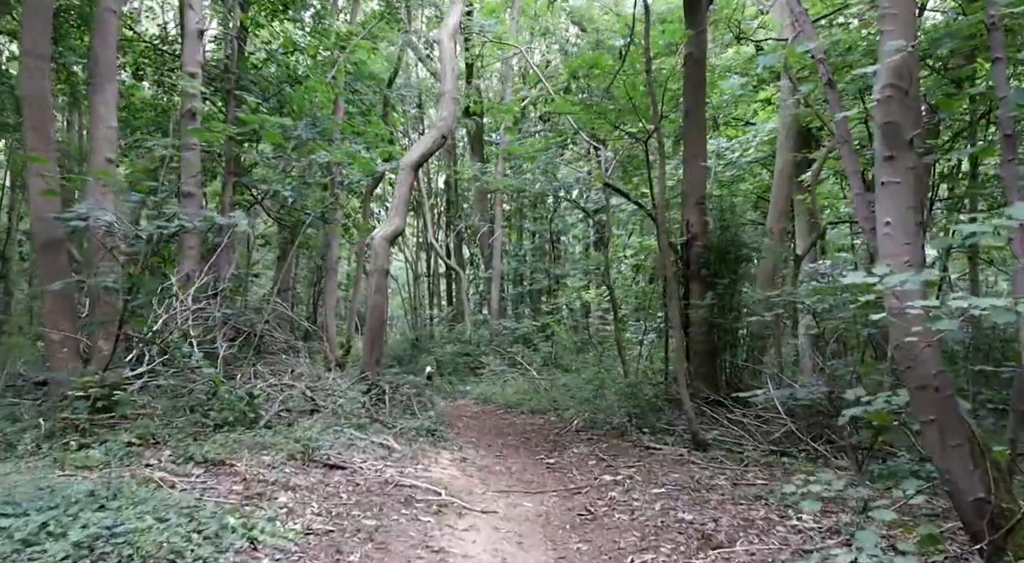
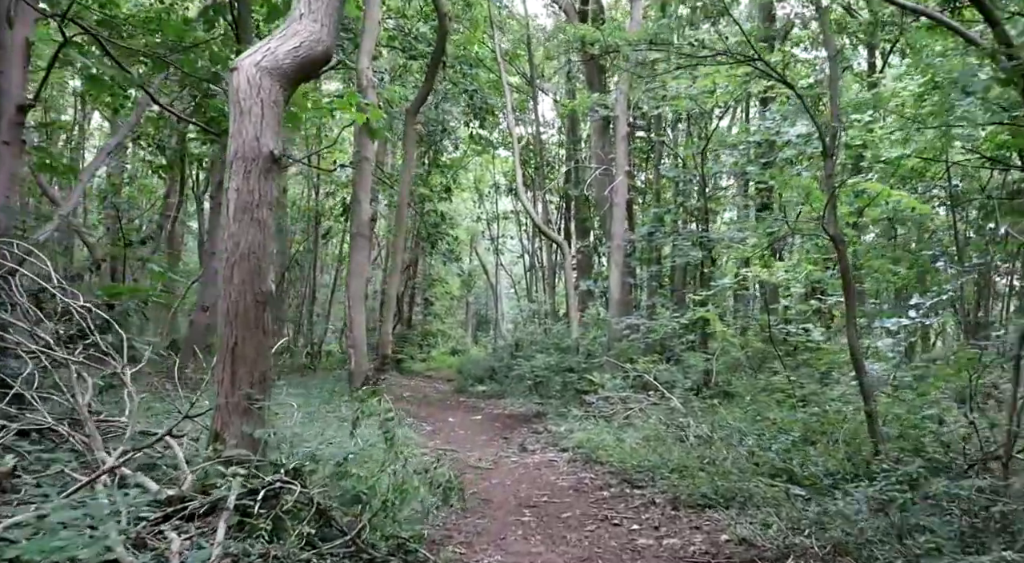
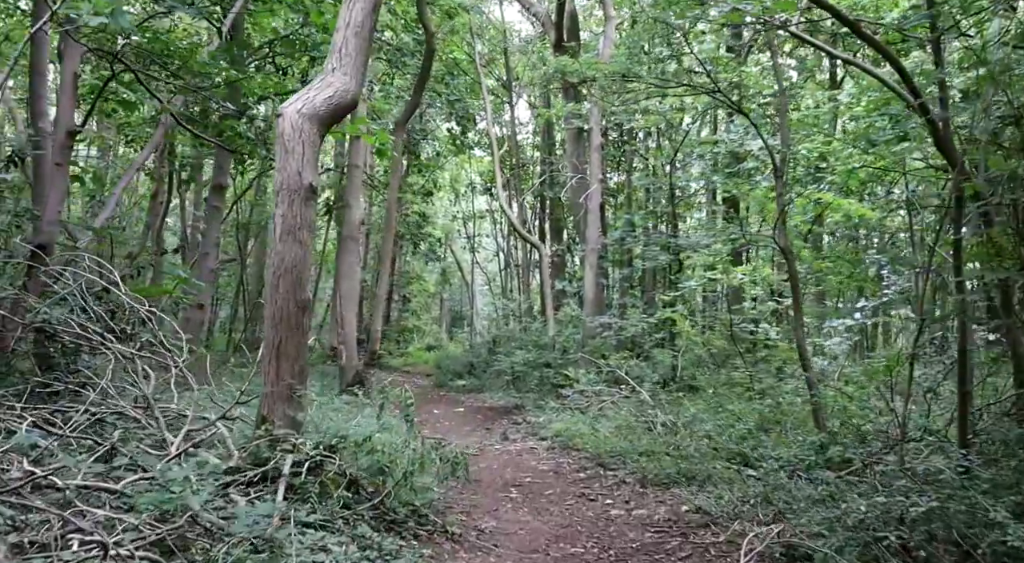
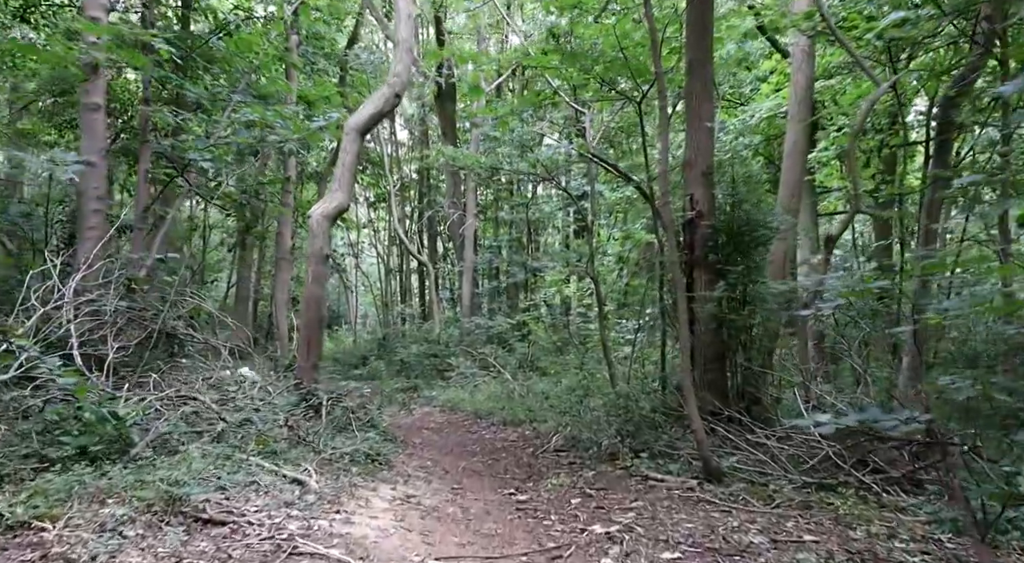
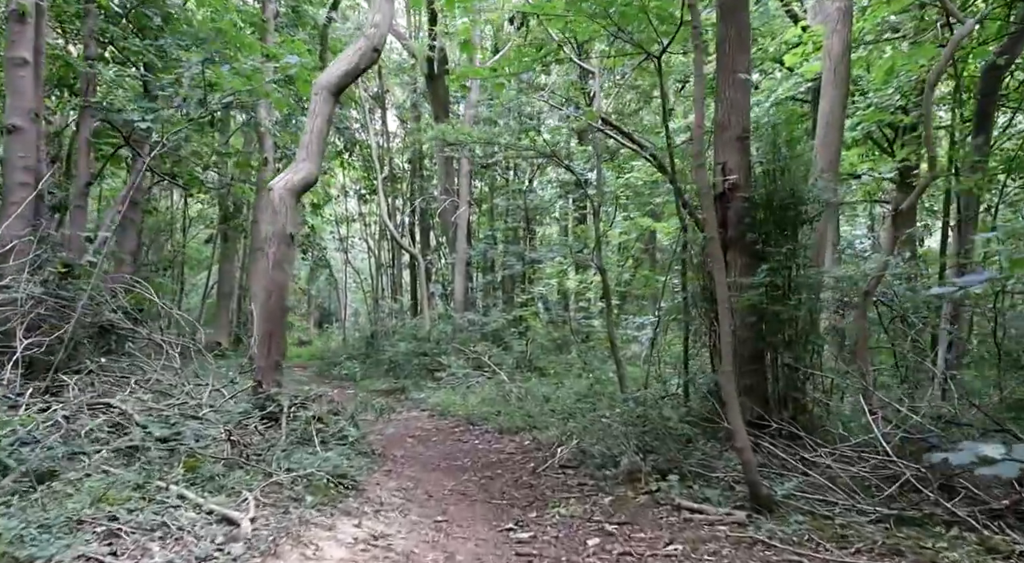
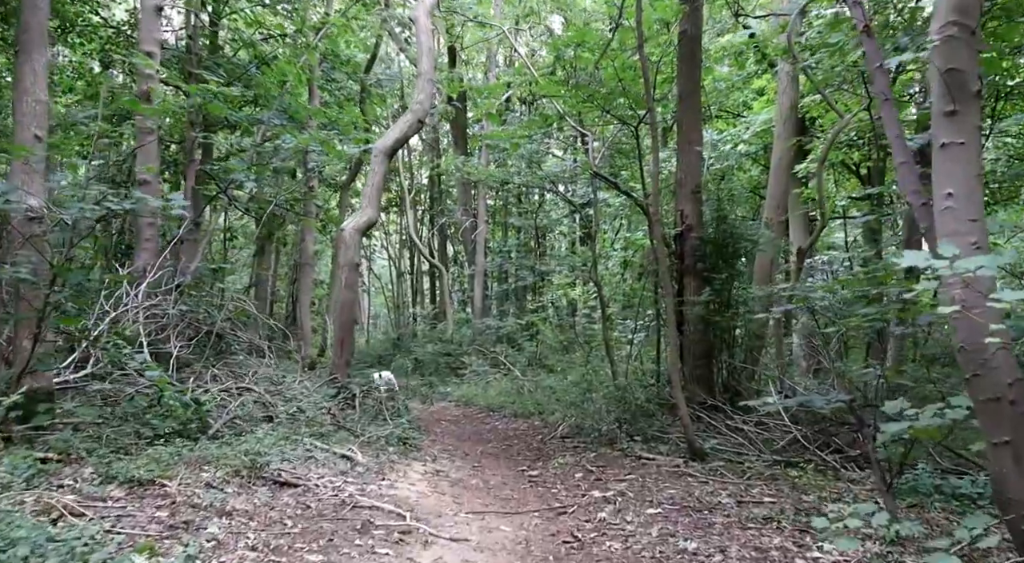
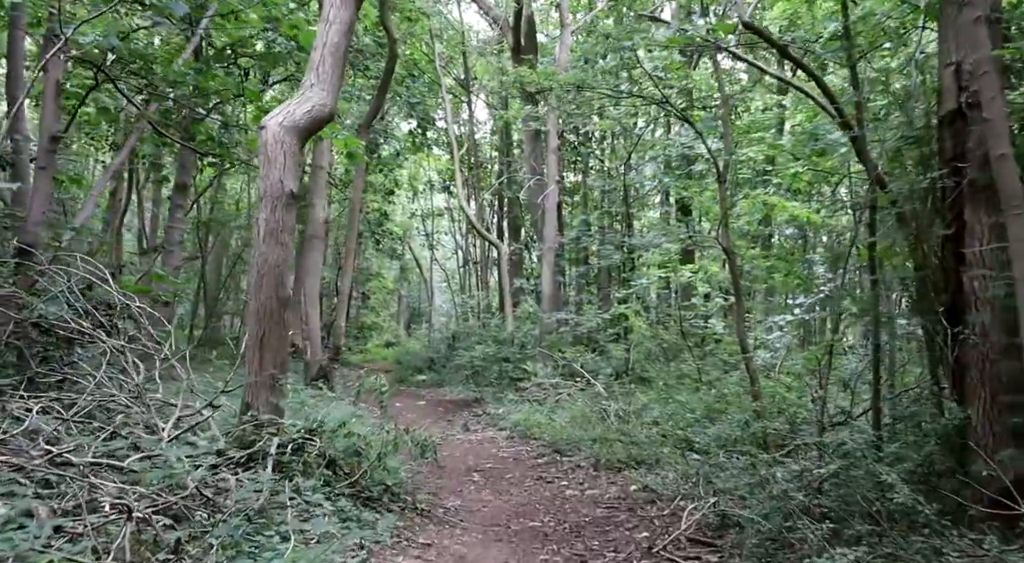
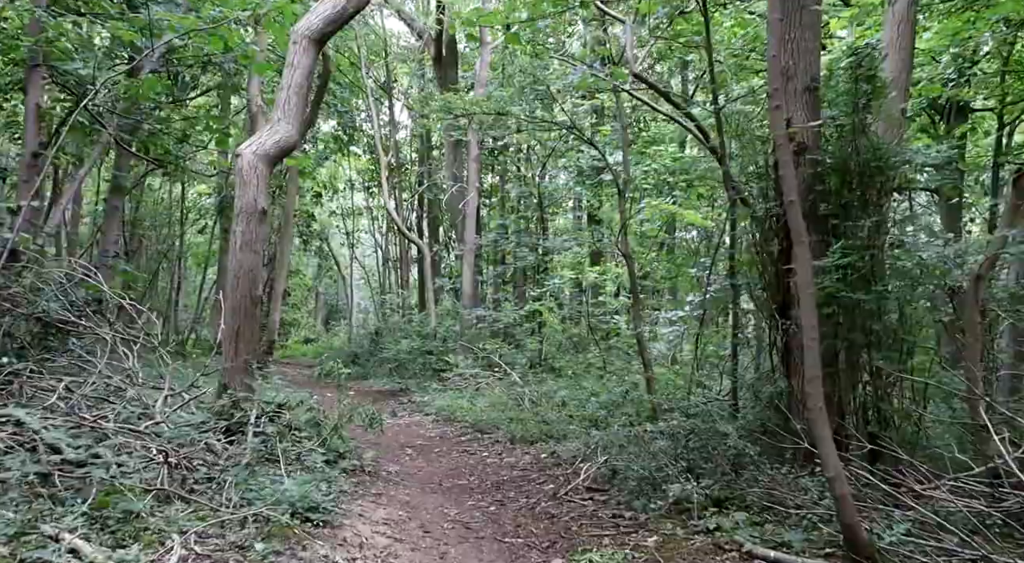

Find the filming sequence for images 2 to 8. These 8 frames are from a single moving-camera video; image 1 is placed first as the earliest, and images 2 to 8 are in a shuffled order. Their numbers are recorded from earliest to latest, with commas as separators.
6, 4, 5, 8, 7, 3, 2
